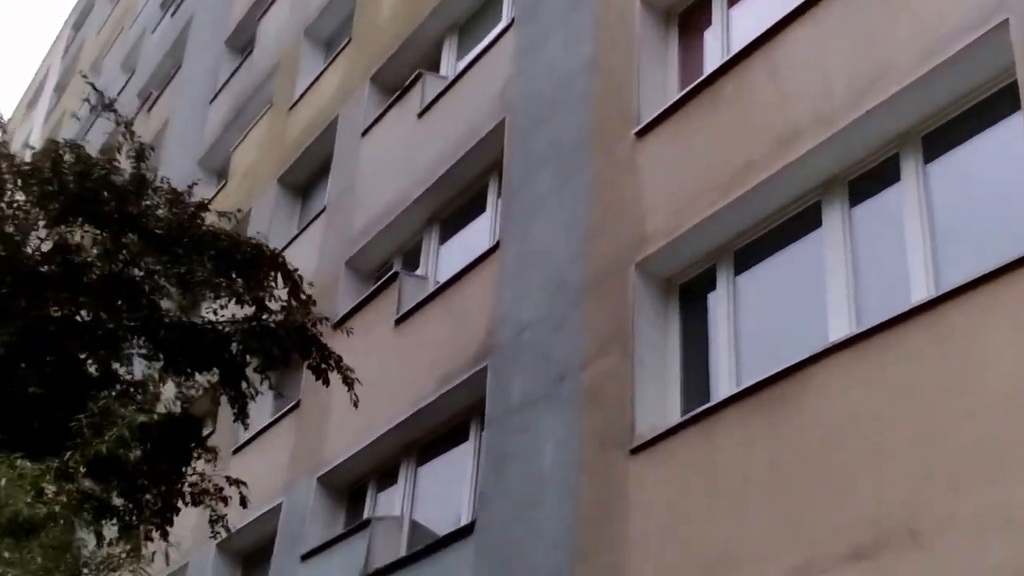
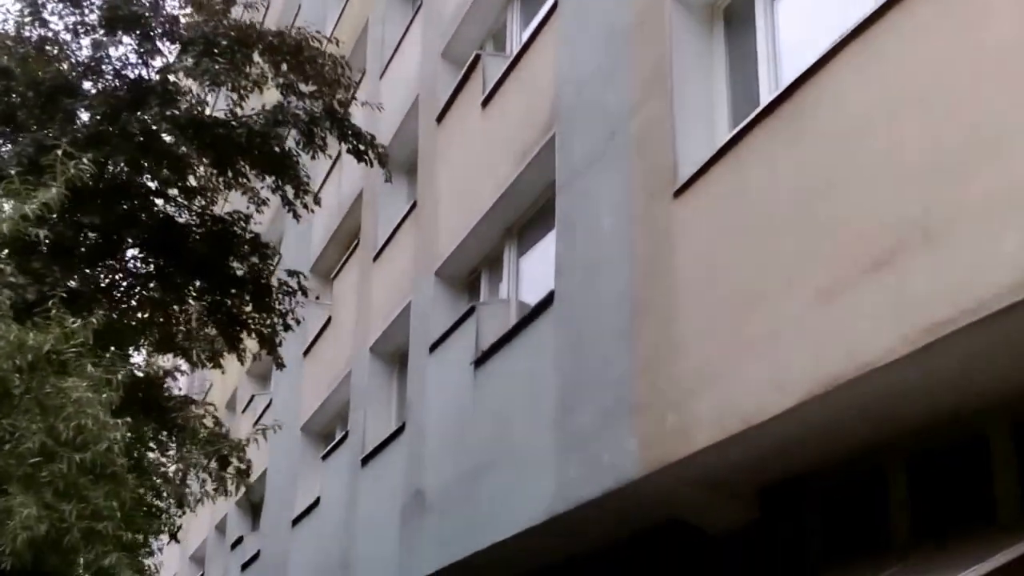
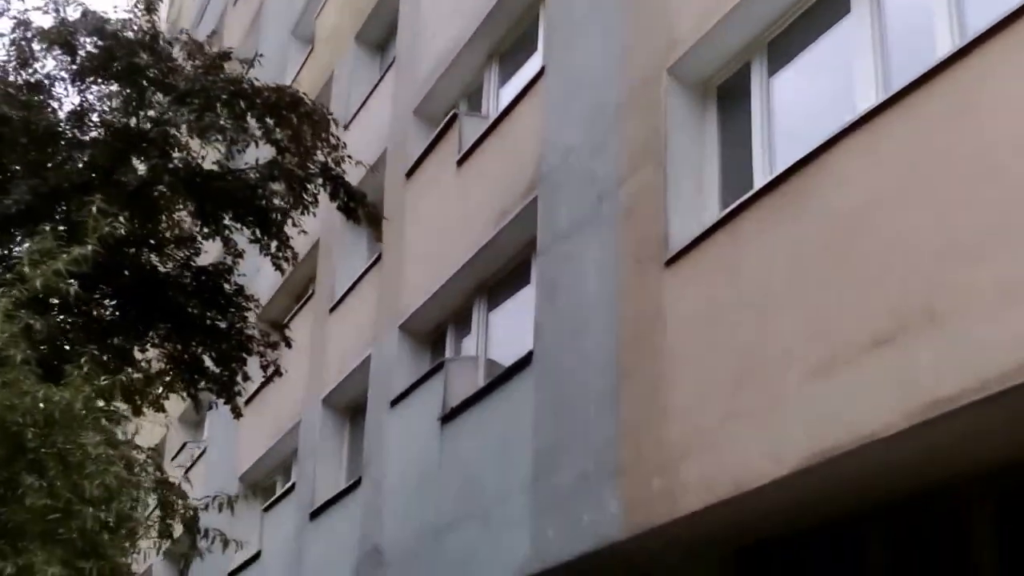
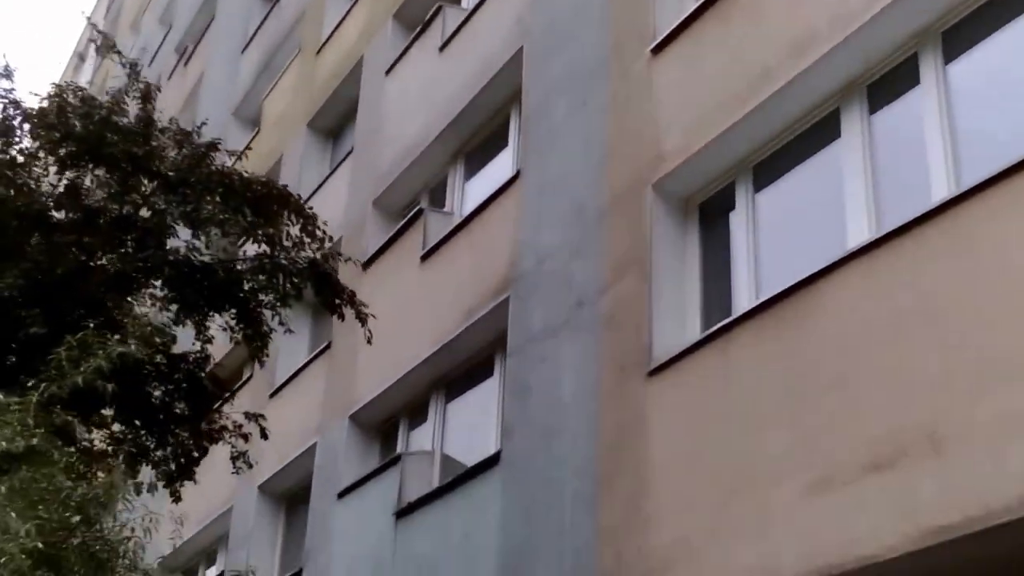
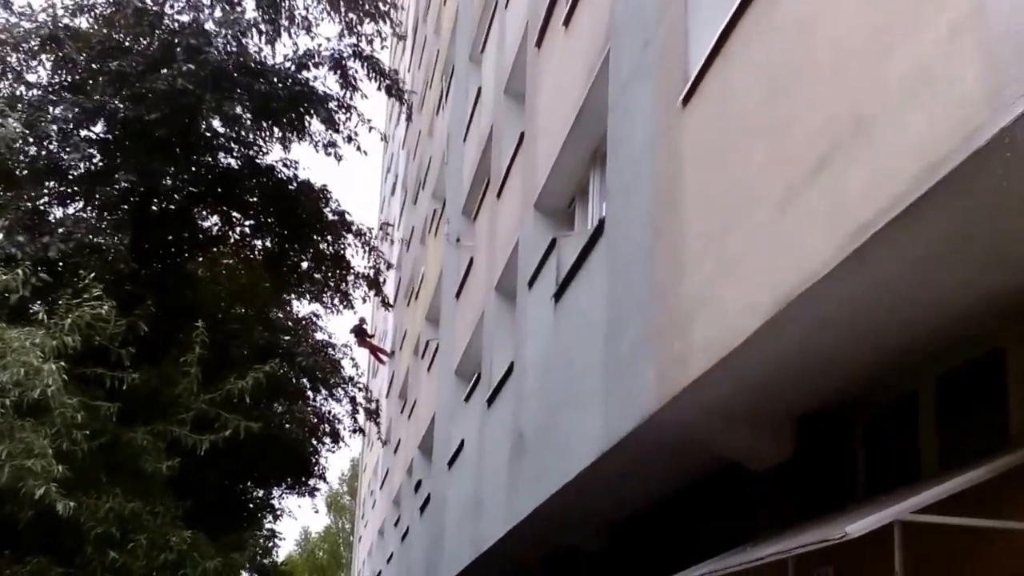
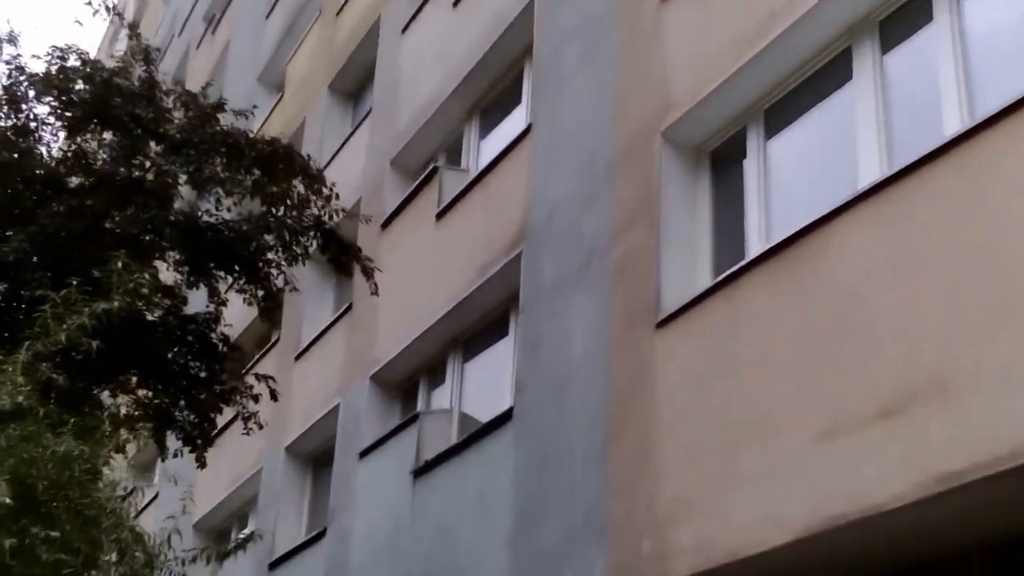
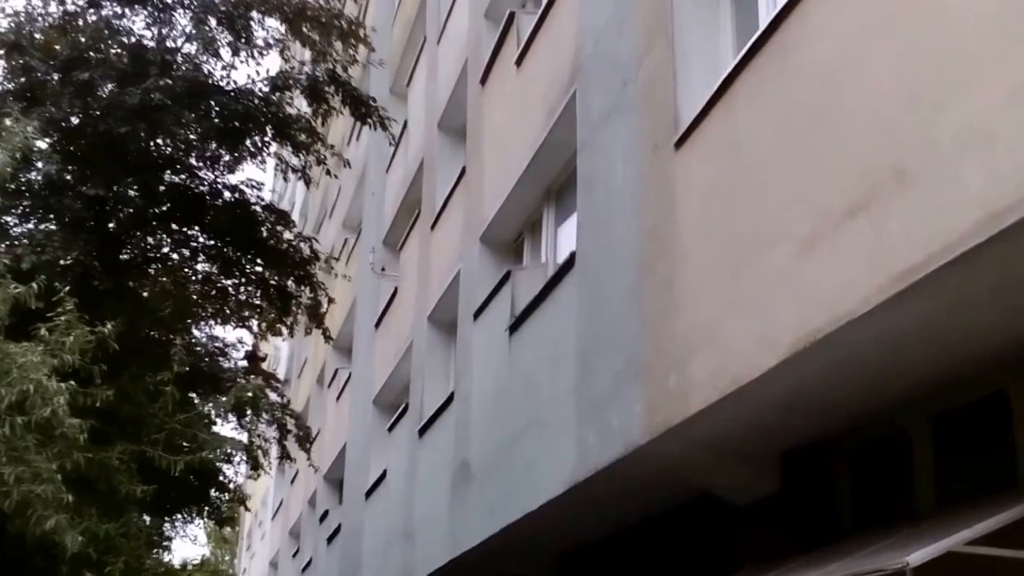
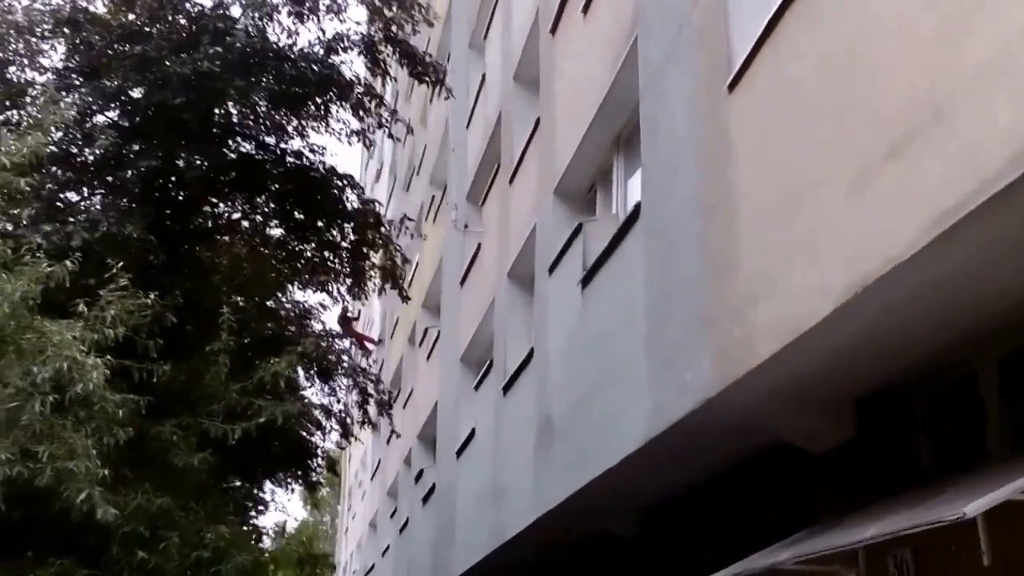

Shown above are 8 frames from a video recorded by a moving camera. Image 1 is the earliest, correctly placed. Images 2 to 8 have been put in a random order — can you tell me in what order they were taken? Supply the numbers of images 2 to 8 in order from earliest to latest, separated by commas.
4, 6, 3, 2, 7, 5, 8
